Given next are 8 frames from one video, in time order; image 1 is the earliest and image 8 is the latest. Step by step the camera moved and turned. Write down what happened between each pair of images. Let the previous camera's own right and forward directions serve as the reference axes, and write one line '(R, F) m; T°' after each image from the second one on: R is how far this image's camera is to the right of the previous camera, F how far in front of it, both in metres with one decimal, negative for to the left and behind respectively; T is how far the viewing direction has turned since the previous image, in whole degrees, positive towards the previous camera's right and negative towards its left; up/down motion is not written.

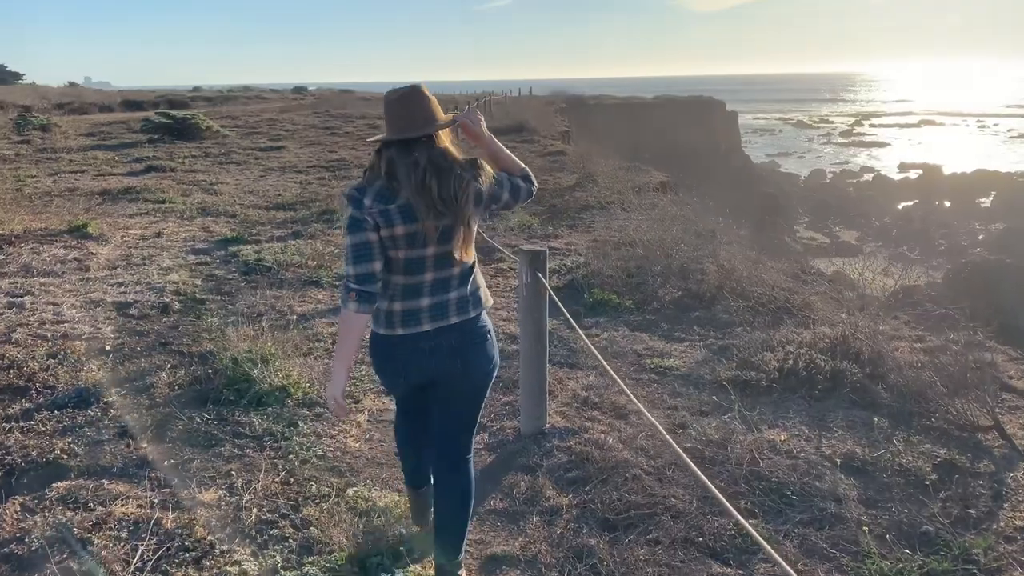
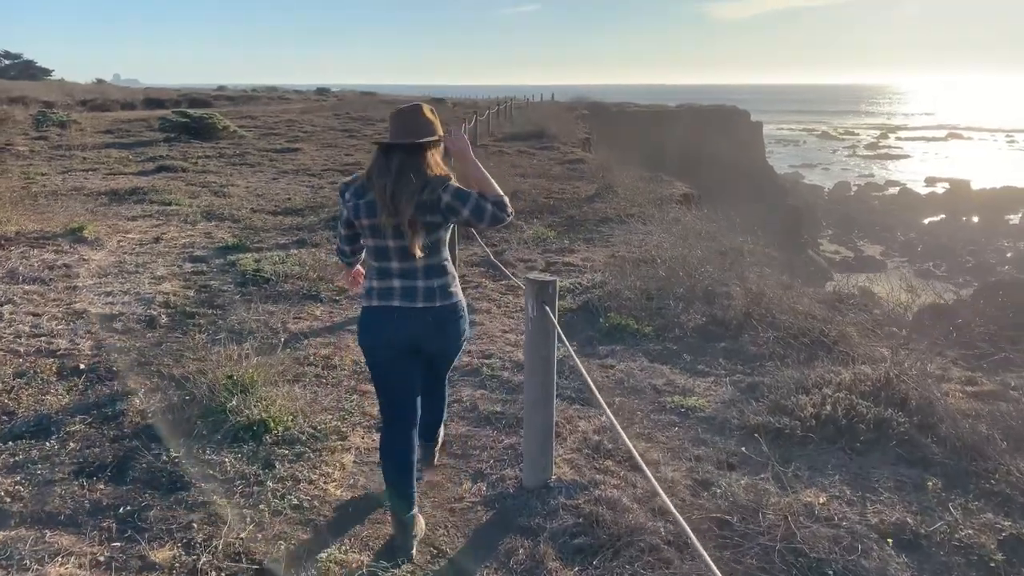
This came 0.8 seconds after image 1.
(0.0, +0.4) m; -1°
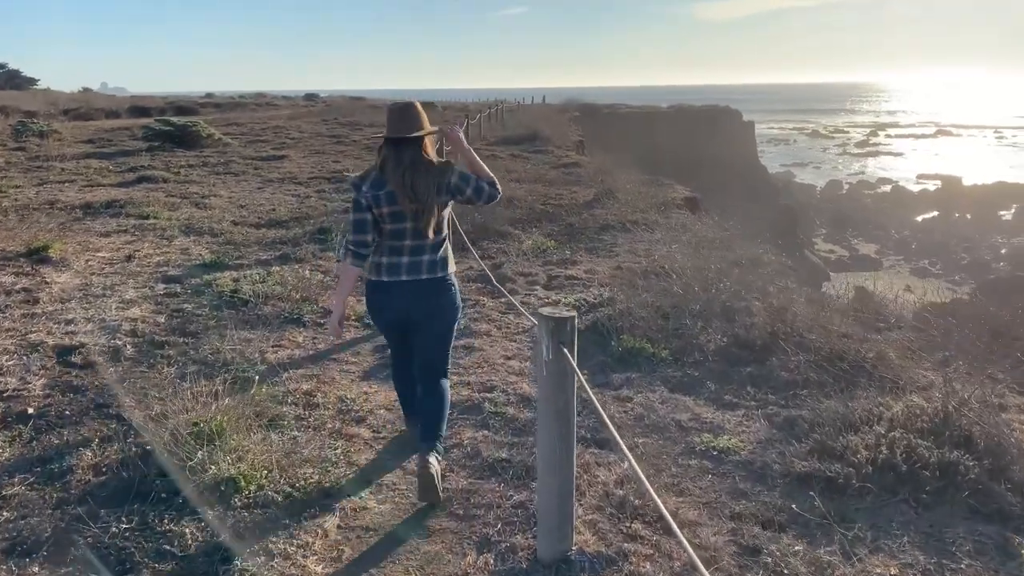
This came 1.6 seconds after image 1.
(-0.1, +0.5) m; +1°
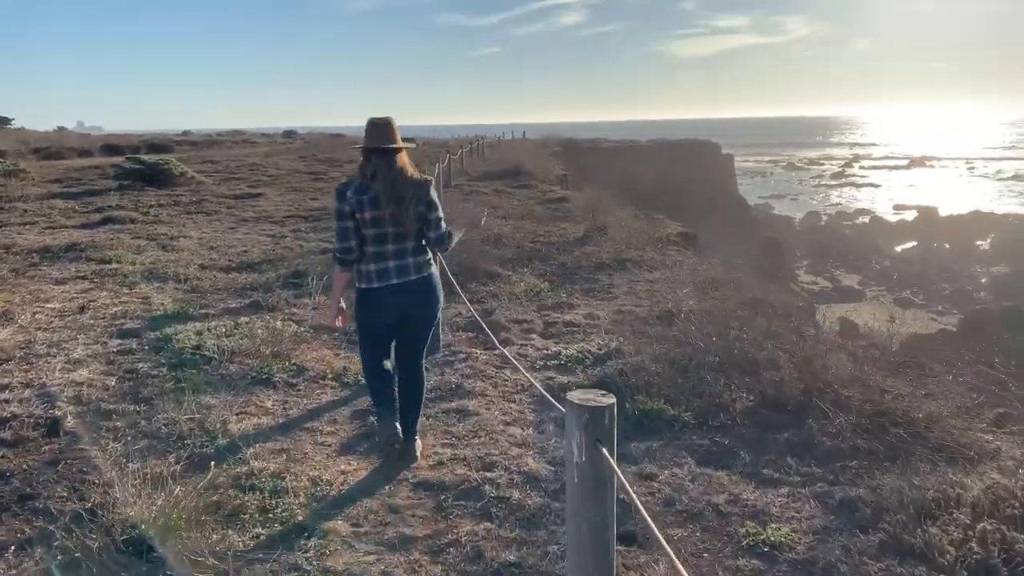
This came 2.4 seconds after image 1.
(-0.1, +0.6) m; +1°
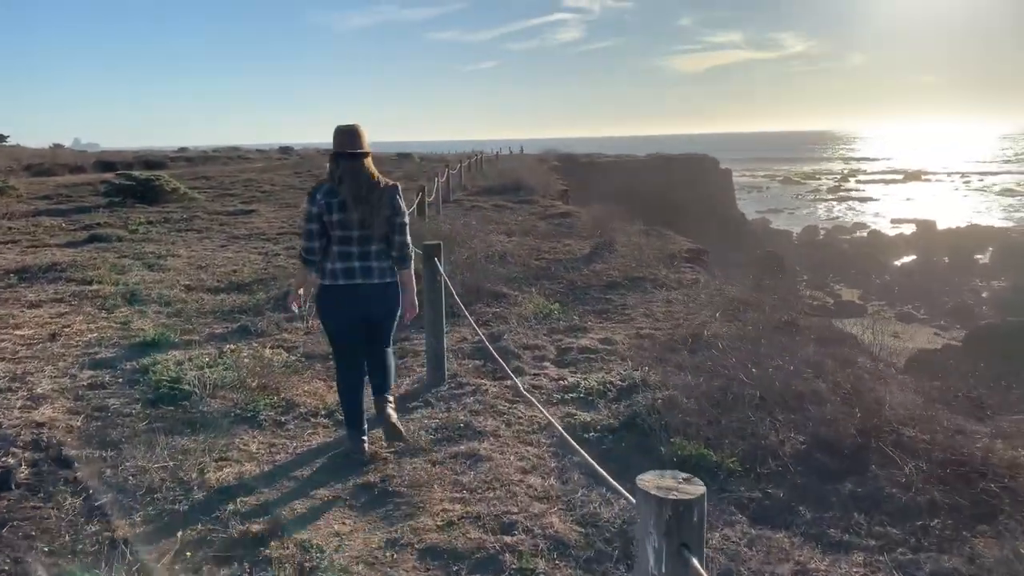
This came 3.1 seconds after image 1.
(-0.1, +0.5) m; 0°
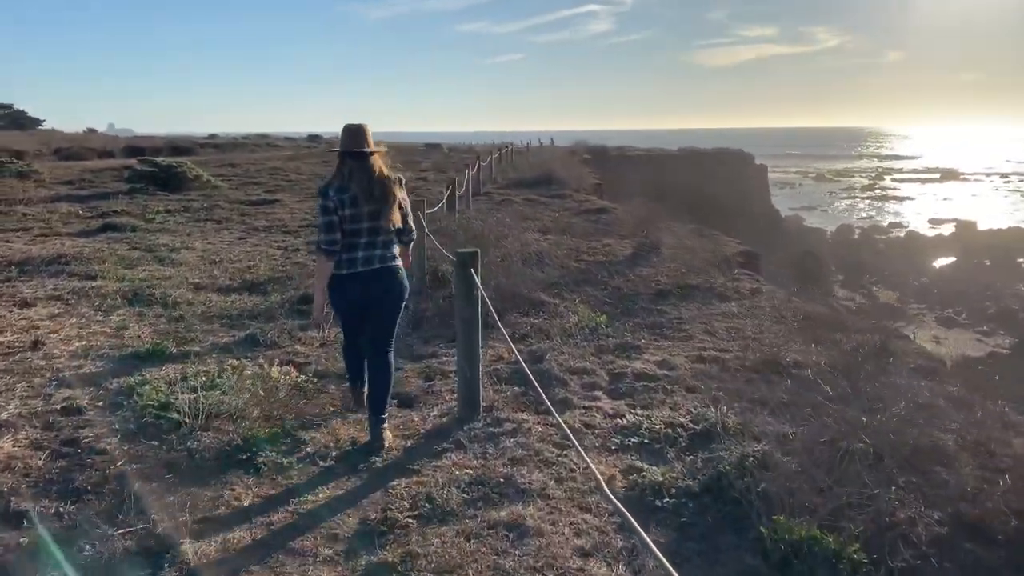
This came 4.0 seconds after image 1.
(-0.1, +0.8) m; -2°
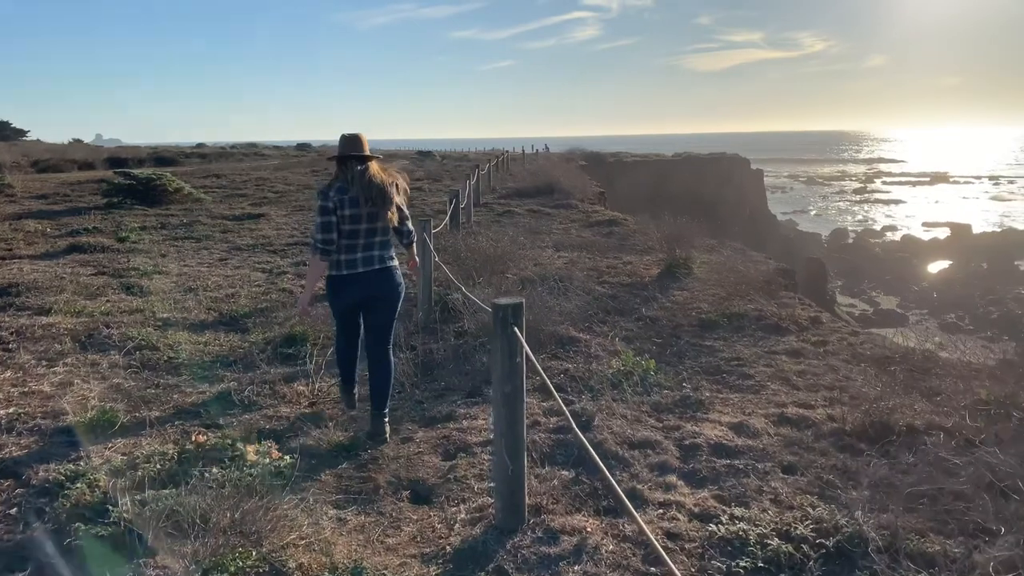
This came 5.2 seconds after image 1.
(-0.2, +1.1) m; +1°
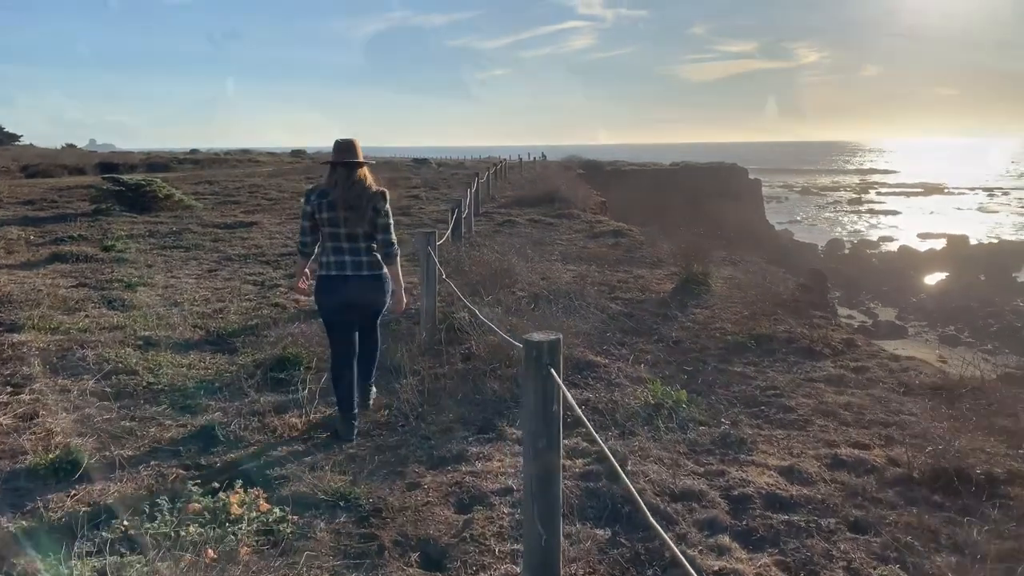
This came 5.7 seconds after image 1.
(-0.1, +0.5) m; 0°
